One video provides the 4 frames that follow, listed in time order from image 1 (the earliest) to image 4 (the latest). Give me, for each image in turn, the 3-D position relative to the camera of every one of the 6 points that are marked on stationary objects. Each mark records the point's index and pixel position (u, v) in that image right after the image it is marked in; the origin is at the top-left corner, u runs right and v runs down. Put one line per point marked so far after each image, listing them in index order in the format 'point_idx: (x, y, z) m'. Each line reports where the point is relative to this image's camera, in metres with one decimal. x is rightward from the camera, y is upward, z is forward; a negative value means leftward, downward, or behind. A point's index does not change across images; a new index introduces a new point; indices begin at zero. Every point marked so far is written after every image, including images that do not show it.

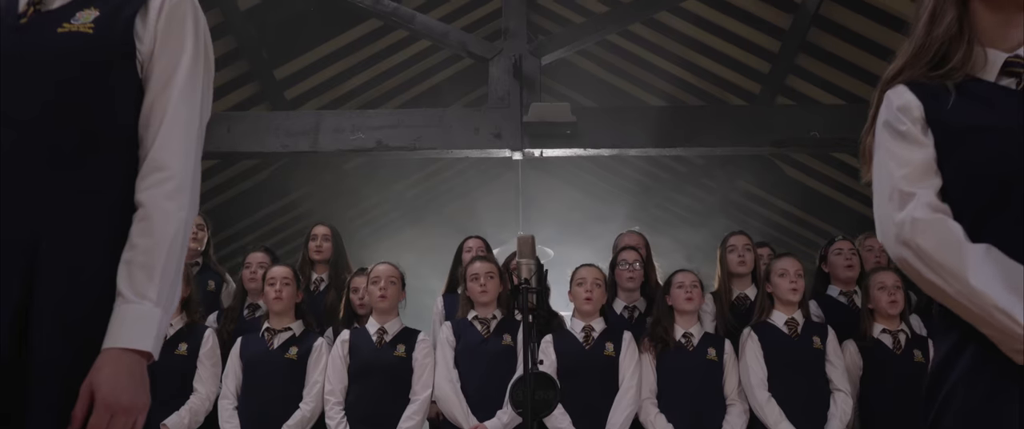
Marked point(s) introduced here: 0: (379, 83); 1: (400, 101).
0: (-1.0, +1.0, +9.4) m
1: (-1.0, +0.9, +10.0) m
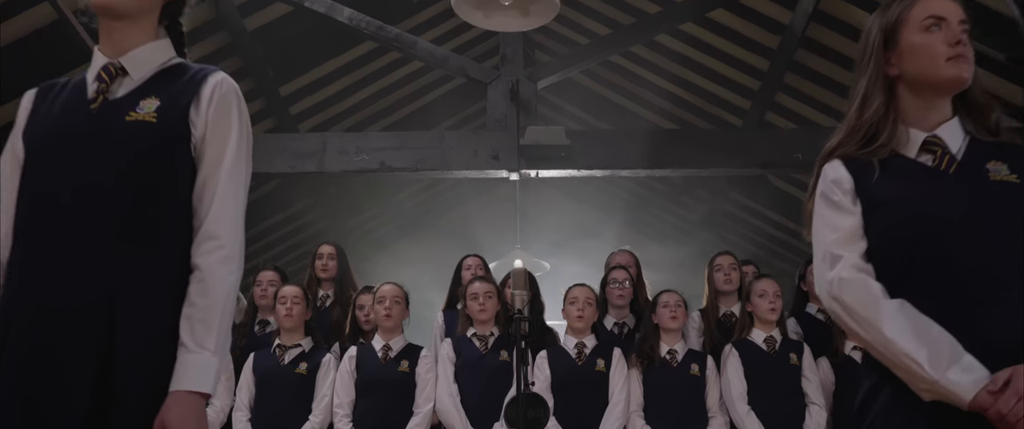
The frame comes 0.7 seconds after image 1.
0: (-1.1, +0.9, +9.6) m
1: (-1.0, +0.8, +10.2) m
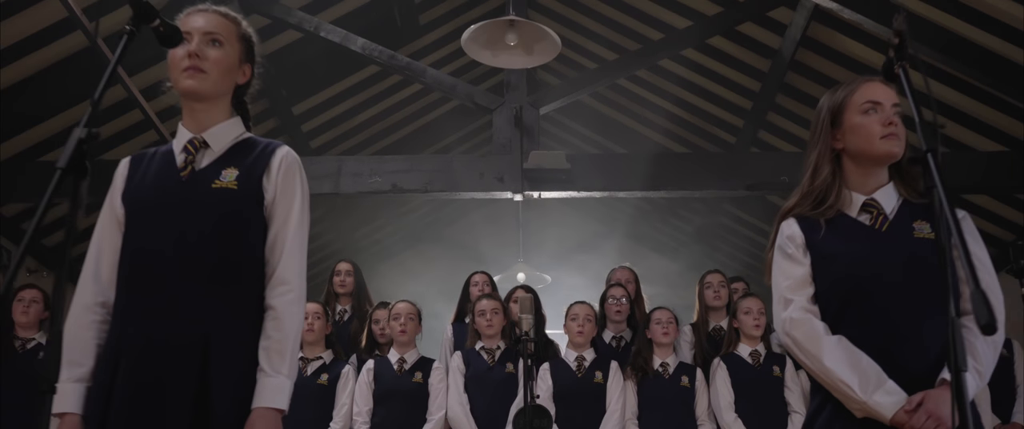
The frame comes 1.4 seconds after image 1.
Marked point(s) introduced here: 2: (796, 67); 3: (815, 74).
0: (-1.0, +0.8, +10.0) m
1: (-1.0, +0.7, +10.6) m
2: (+1.8, +0.9, +7.7) m
3: (+1.9, +0.9, +7.7) m
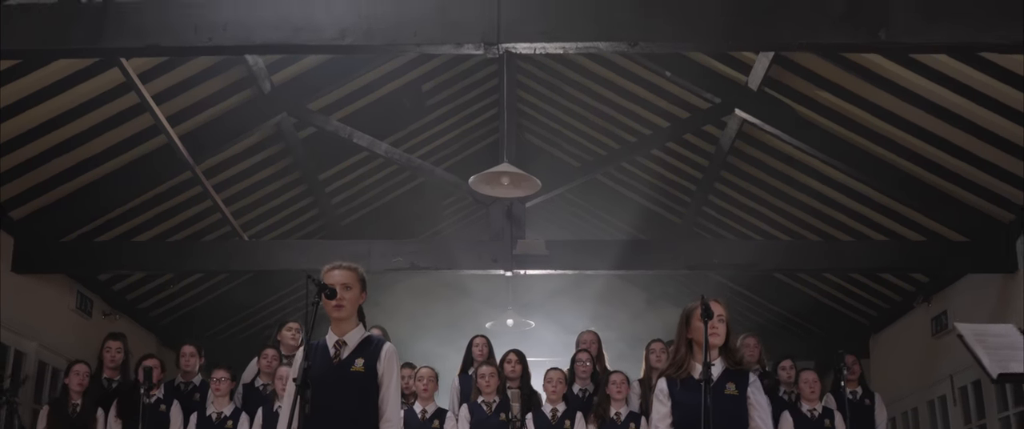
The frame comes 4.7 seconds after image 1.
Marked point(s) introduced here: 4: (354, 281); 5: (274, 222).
0: (-1.1, +0.4, +11.7) m
1: (-1.1, +0.3, +12.3) m
2: (+1.7, +0.5, +9.5) m
3: (+1.9, +0.4, +9.4) m
4: (-0.5, -0.2, +3.9) m
5: (-2.1, -0.1, +10.8) m
